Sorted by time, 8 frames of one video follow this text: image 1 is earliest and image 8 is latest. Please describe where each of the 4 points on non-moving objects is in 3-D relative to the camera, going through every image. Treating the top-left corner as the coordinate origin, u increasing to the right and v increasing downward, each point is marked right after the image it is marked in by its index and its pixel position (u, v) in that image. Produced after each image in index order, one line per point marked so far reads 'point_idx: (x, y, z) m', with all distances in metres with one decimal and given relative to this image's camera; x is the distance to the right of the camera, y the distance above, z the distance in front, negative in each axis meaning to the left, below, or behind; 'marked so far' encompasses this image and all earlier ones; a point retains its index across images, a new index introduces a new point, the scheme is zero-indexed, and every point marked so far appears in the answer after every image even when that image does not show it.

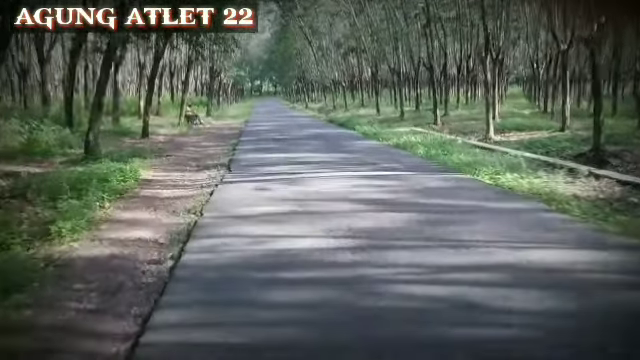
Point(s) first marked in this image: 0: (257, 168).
0: (-1.5, +0.3, +14.3) m
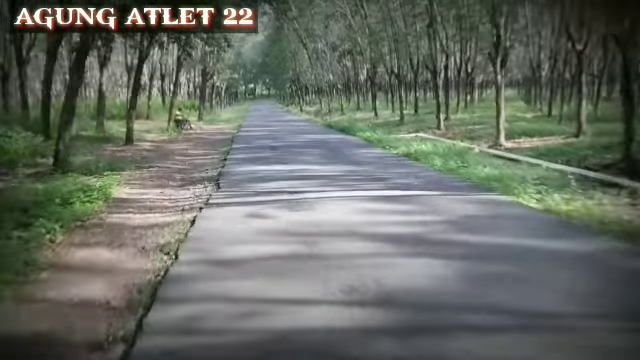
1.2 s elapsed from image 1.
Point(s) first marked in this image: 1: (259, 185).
0: (-1.4, -0.1, +12.2) m
1: (-1.2, -0.1, +12.0) m
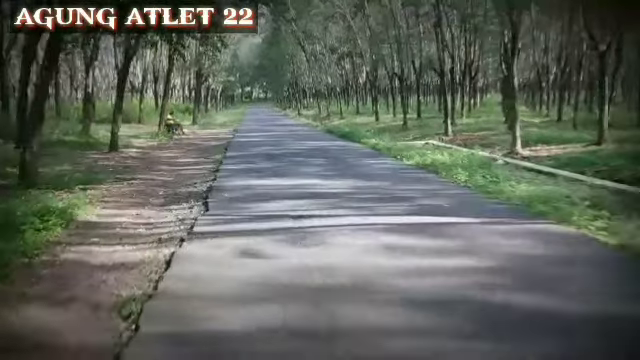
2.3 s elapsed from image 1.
0: (-1.3, -0.4, +10.2) m
1: (-1.1, -0.4, +10.1) m
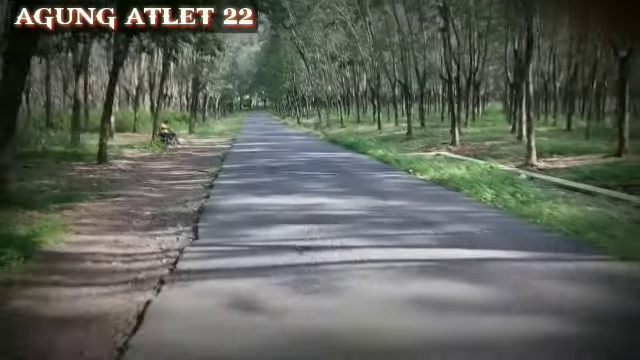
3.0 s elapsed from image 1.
0: (-1.1, -0.7, +8.7) m
1: (-1.0, -0.7, +8.6) m
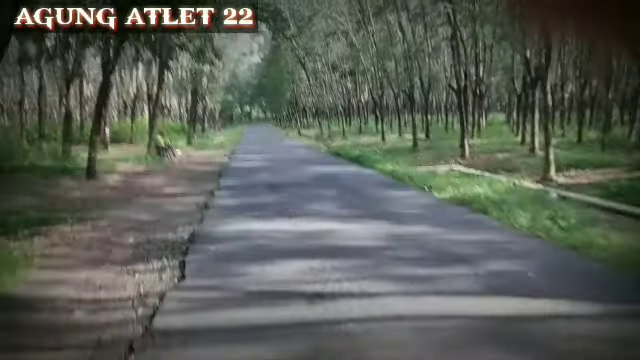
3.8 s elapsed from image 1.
0: (-1.0, -1.0, +7.3) m
1: (-0.8, -1.0, +7.1) m
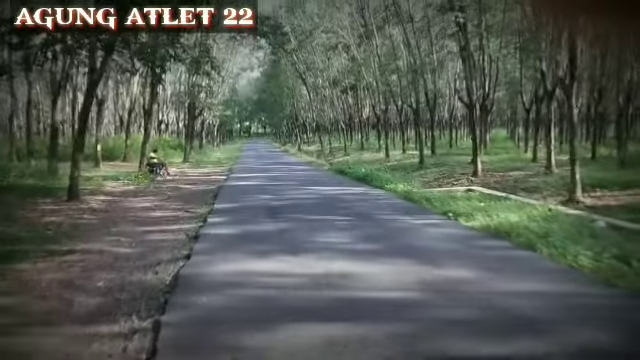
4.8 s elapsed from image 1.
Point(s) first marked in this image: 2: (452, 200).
0: (-0.8, -1.4, +5.4) m
1: (-0.6, -1.4, +5.3) m
2: (+3.3, -0.5, +14.6) m
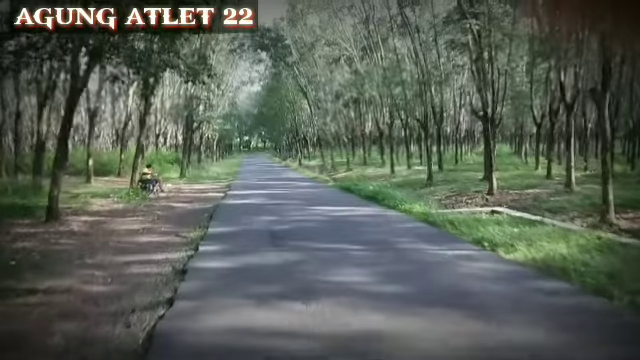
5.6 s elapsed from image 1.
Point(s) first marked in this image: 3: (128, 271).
0: (-0.6, -1.6, +3.6) m
1: (-0.4, -1.6, +3.4) m
2: (+3.5, -1.0, +12.8) m
3: (-3.1, -1.5, +9.6) m
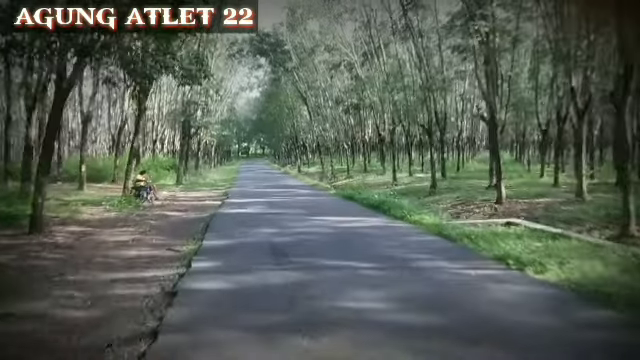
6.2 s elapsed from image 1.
0: (-0.5, -1.7, +2.5) m
1: (-0.3, -1.7, +2.3) m
2: (+3.6, -1.2, +11.7) m
3: (-3.0, -1.6, +8.5) m
